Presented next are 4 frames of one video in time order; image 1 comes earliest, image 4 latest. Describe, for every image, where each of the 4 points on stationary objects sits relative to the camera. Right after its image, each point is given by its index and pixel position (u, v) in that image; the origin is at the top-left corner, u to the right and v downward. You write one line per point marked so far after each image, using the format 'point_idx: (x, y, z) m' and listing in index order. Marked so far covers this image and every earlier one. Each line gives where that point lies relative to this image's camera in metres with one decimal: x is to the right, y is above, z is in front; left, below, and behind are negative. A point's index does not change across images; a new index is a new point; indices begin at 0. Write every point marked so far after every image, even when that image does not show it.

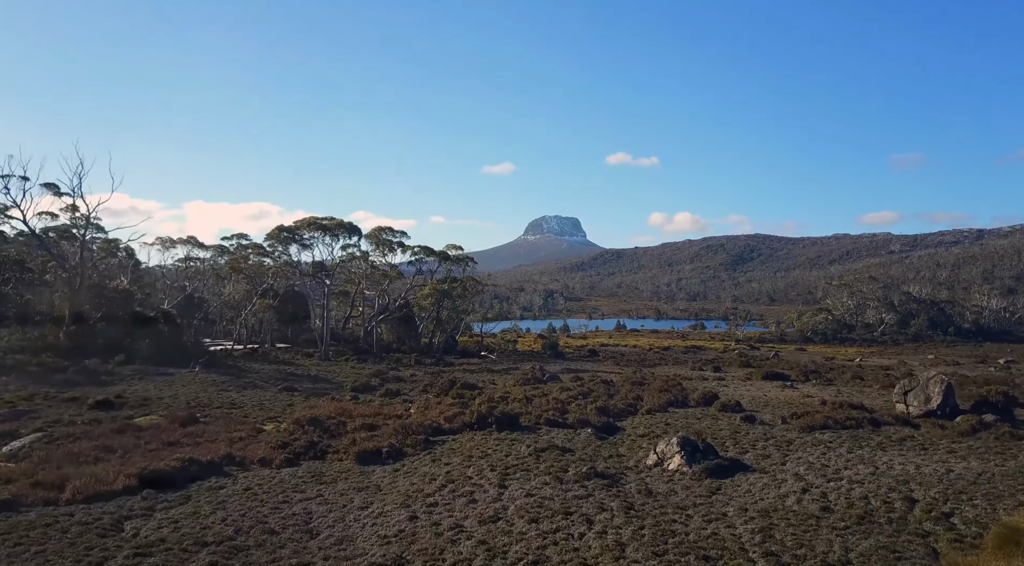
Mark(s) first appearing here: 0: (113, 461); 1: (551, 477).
0: (-8.8, -3.9, +16.9) m
1: (+0.9, -4.3, +16.6) m
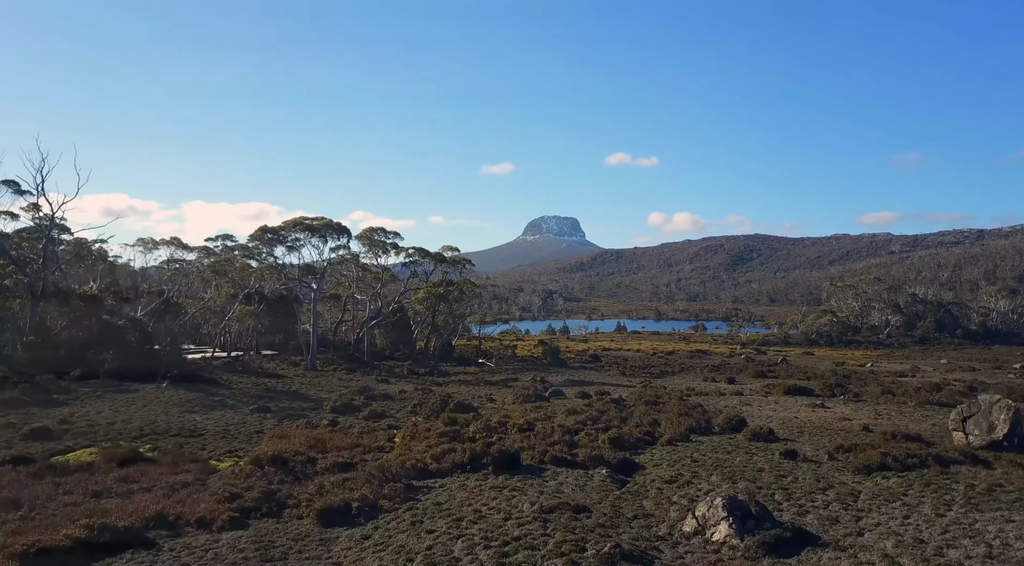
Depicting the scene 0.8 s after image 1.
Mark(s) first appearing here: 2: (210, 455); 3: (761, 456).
0: (-8.8, -4.2, +13.7) m
1: (+0.9, -4.6, +13.4) m
2: (-7.4, -4.2, +19.0) m
3: (+5.9, -4.1, +18.4) m
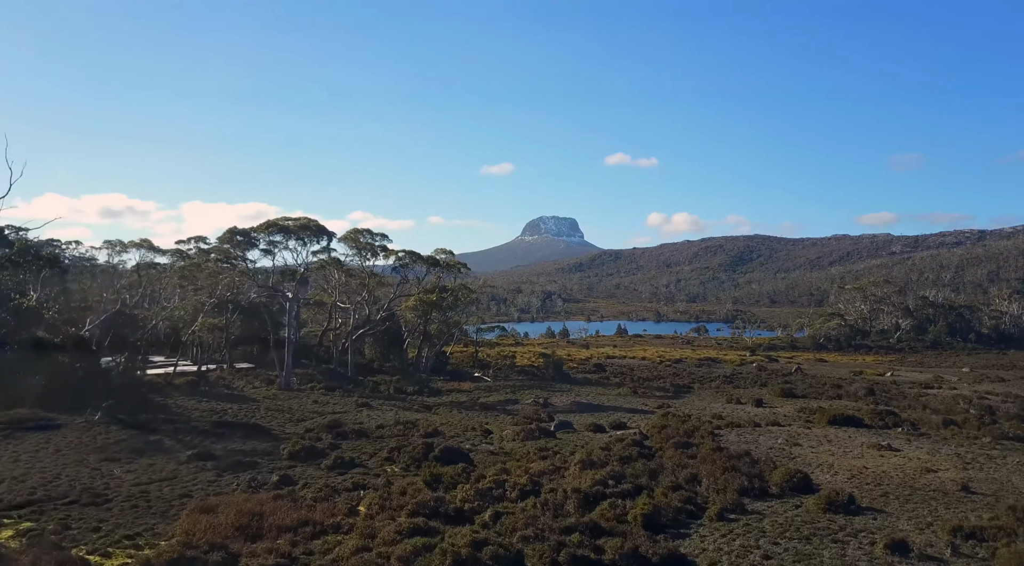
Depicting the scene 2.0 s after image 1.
0: (-8.7, -4.6, +8.6) m
1: (+0.9, -5.0, +8.3) m
2: (-7.4, -4.6, +13.9) m
3: (+5.9, -4.6, +13.3) m
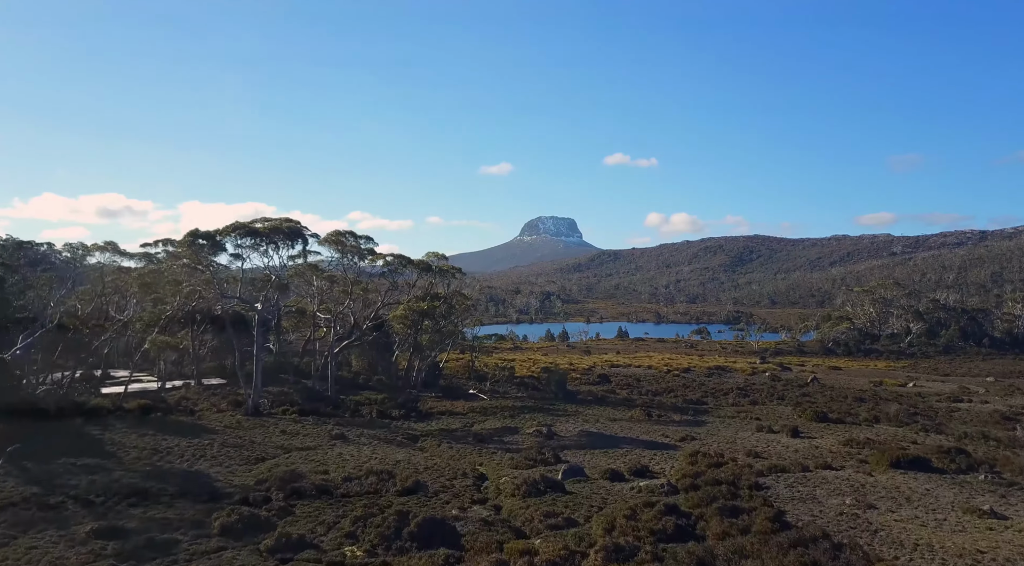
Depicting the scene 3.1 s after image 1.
0: (-8.7, -5.1, +3.5) m
1: (+0.9, -5.5, +3.2) m
2: (-7.4, -5.1, +8.8) m
3: (+5.9, -5.0, +8.3) m
